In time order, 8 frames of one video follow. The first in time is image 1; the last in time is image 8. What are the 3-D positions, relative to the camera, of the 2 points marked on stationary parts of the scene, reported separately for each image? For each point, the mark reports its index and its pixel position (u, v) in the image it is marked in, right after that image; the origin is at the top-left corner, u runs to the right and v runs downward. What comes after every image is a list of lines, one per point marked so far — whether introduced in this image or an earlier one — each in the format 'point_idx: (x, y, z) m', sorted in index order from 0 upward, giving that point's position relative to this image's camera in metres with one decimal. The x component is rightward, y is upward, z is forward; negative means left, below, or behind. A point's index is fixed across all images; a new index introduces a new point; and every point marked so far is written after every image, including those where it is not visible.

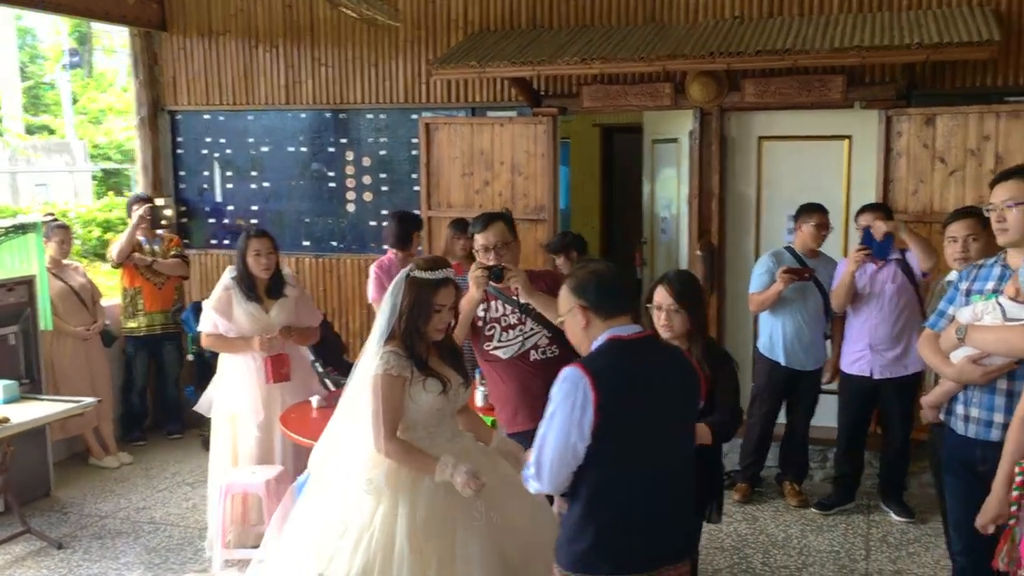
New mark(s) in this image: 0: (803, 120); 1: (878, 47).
0: (+1.4, +0.8, +4.8) m
1: (+1.5, +1.0, +4.1) m
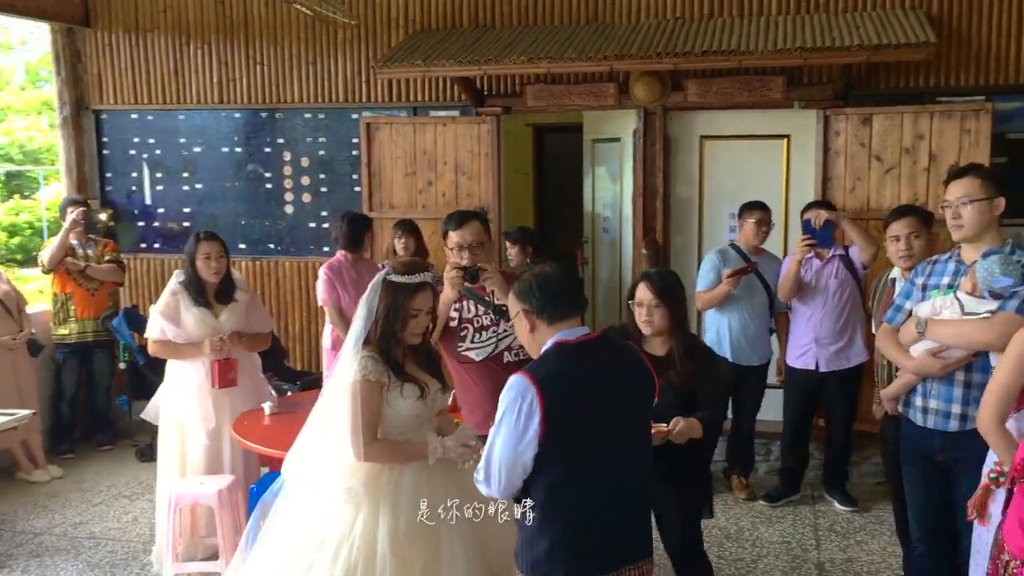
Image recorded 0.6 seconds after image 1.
0: (+1.1, +0.8, +4.9) m
1: (+1.3, +1.0, +4.2) m
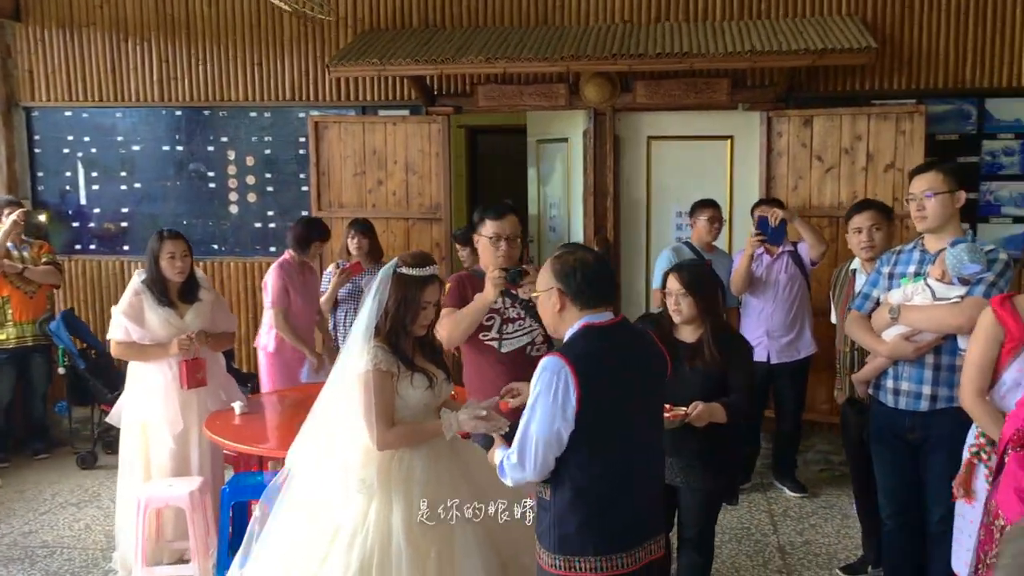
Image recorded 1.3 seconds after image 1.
0: (+0.9, +0.9, +5.1) m
1: (+1.1, +1.0, +4.4) m
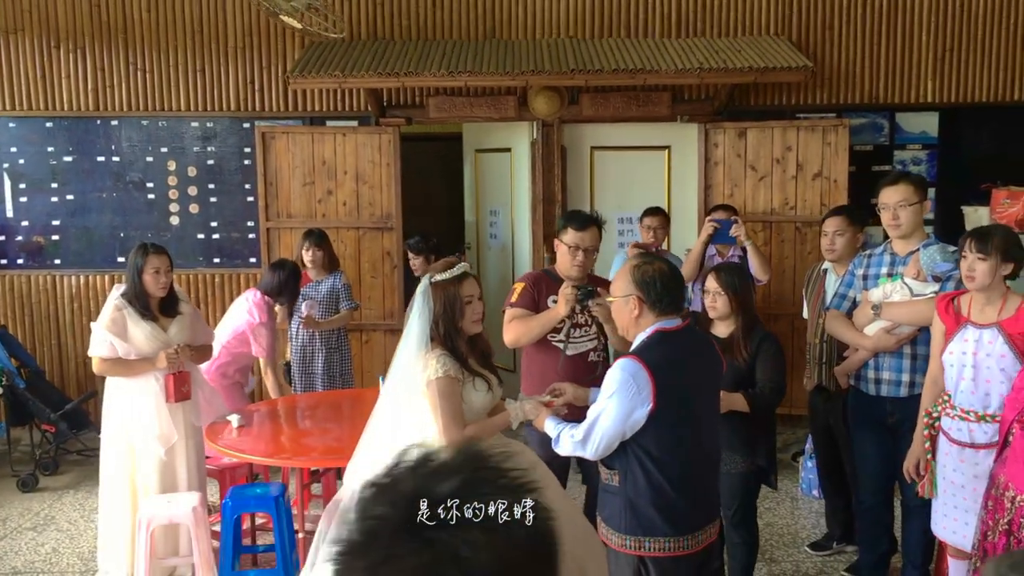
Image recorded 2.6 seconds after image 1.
0: (+0.6, +0.8, +5.3) m
1: (+1.0, +1.0, +4.7) m
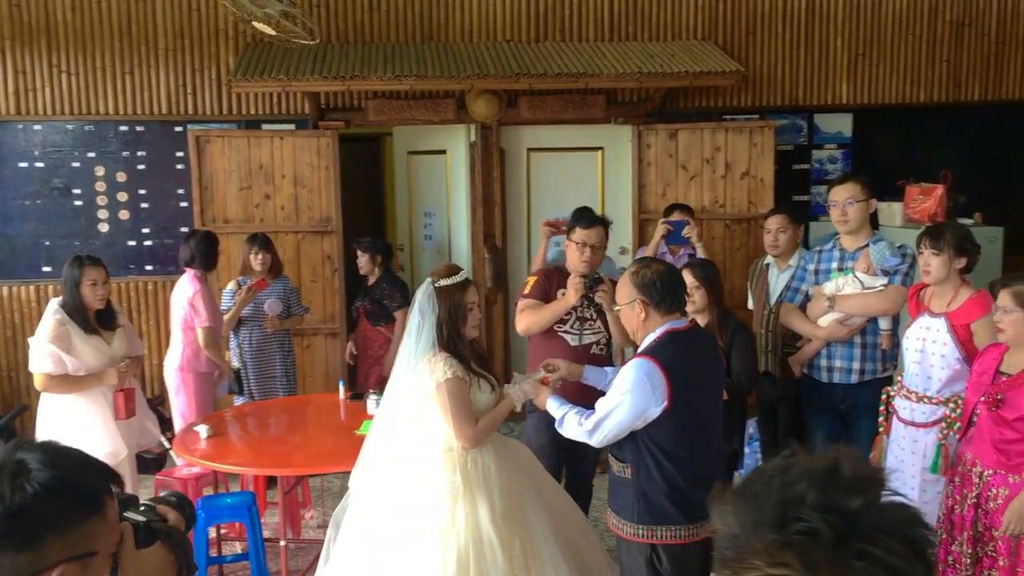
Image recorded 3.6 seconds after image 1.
0: (+0.3, +0.8, +5.5) m
1: (+0.7, +1.0, +4.8) m
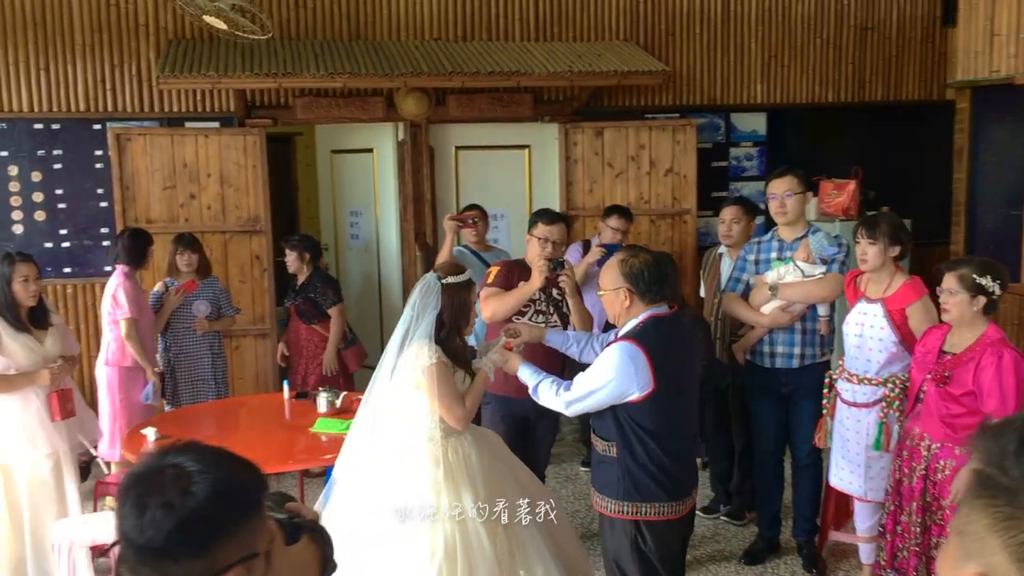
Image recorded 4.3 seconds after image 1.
0: (-0.1, +0.9, +5.5) m
1: (+0.3, +1.1, +4.9) m
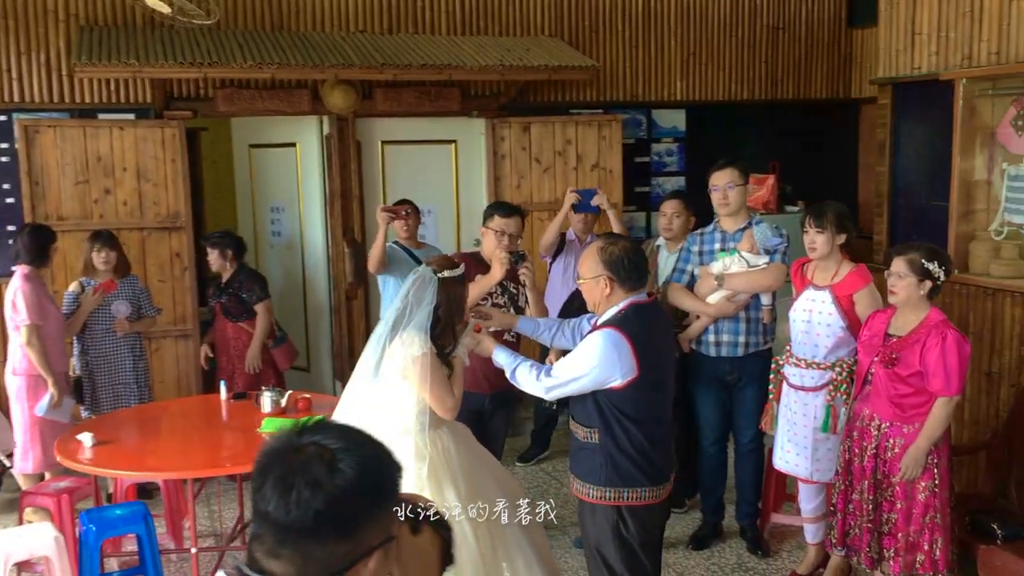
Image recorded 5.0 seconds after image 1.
0: (-0.5, +0.9, +5.4) m
1: (0.0, +1.1, +4.9) m
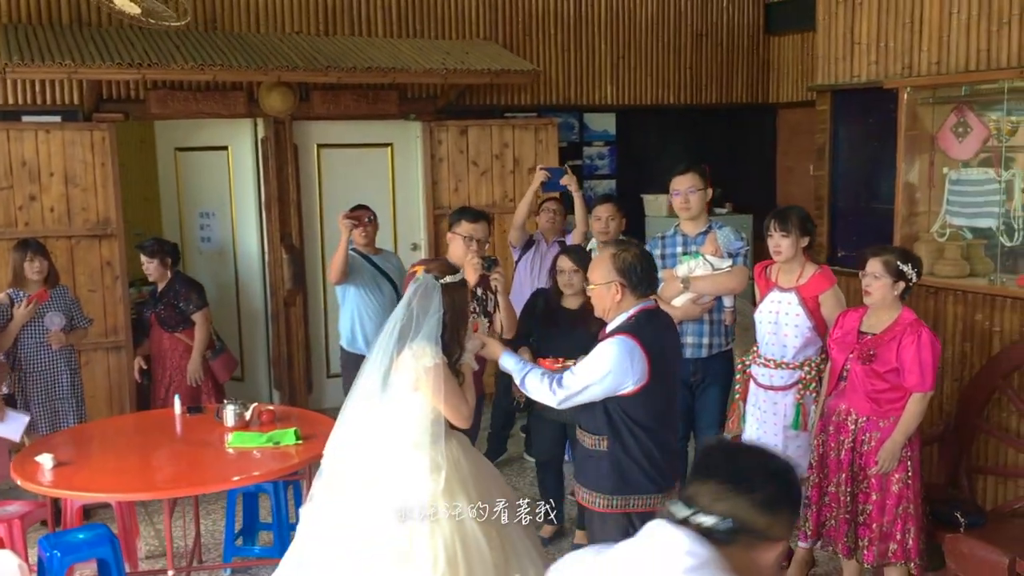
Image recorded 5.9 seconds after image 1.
0: (-0.8, +0.9, +5.3) m
1: (-0.3, +1.1, +4.9) m
